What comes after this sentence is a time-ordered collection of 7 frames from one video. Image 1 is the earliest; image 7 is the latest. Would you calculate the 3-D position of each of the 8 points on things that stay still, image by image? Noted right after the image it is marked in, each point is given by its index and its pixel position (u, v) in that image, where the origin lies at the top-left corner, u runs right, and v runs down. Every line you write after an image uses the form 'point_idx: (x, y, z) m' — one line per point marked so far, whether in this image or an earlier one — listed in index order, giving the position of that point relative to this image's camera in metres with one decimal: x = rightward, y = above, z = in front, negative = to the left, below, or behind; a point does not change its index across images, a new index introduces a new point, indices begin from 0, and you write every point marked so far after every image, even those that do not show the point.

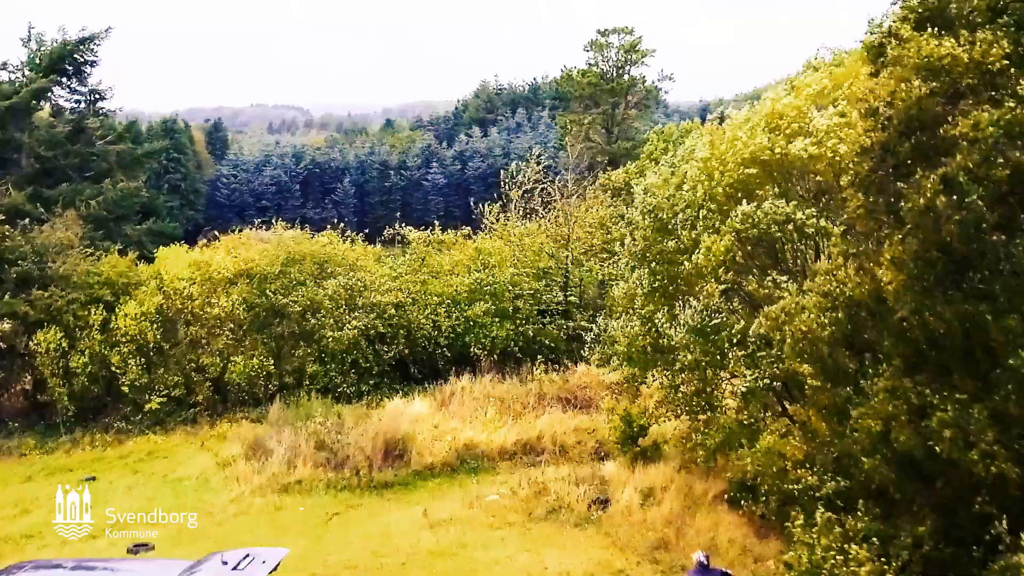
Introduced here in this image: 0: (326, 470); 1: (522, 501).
0: (-3.4, -3.3, +19.2) m
1: (+0.2, -3.5, +17.3) m
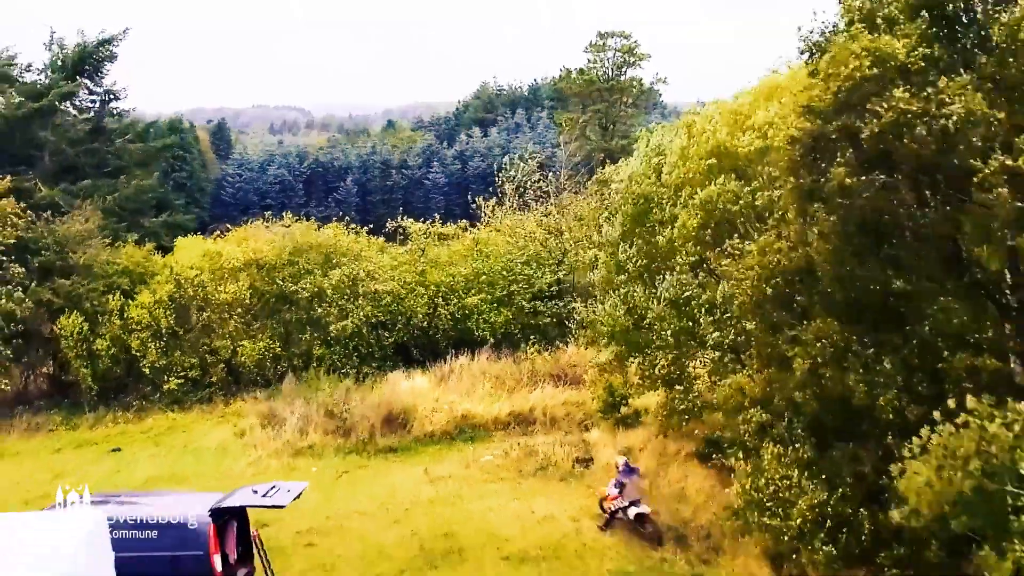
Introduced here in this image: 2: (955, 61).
0: (-3.6, -3.0, +20.9) m
1: (0.0, -3.2, +19.1) m
2: (+4.5, +2.5, +11.3) m
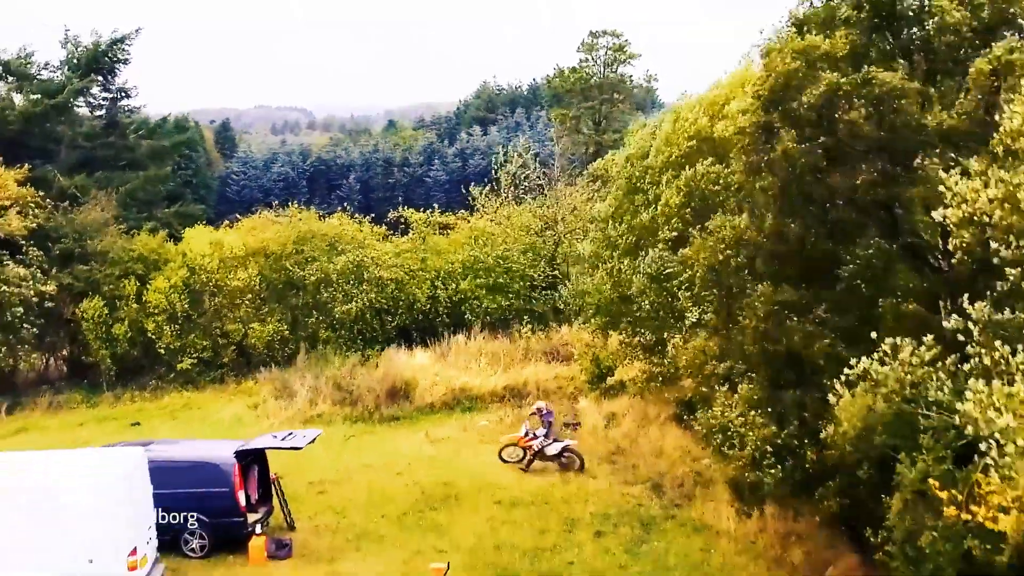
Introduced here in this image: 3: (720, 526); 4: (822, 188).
0: (-3.7, -2.6, +22.5) m
1: (-0.1, -2.7, +20.7) m
2: (+4.4, +2.9, +12.8) m
3: (+3.0, -3.4, +15.1) m
4: (+3.8, +1.3, +13.1) m
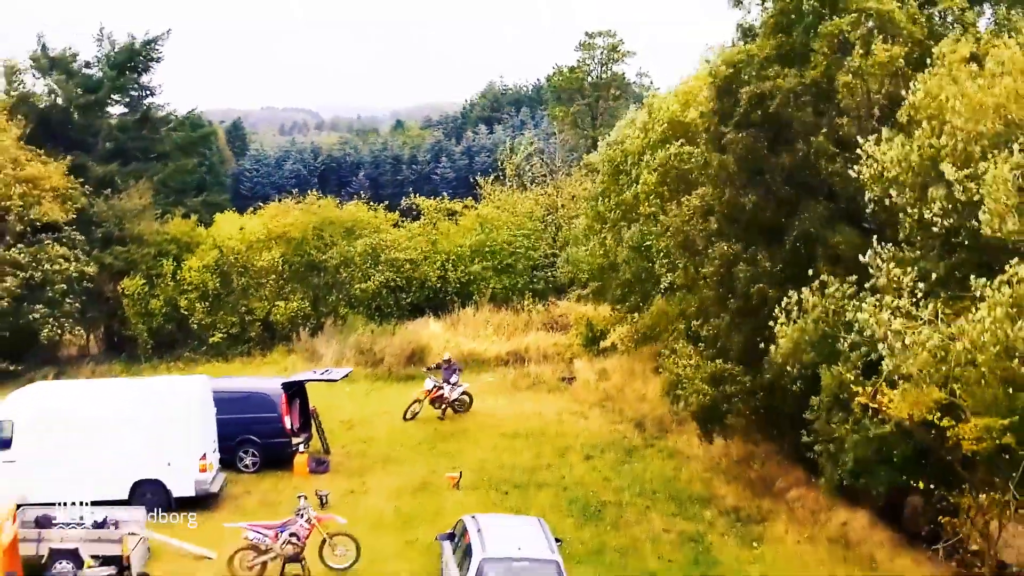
0: (-3.6, -1.9, +25.2) m
1: (0.0, -2.1, +23.3) m
2: (+4.4, +3.6, +15.5) m
3: (+3.1, -2.8, +17.7) m
4: (+3.8, +1.9, +15.7) m
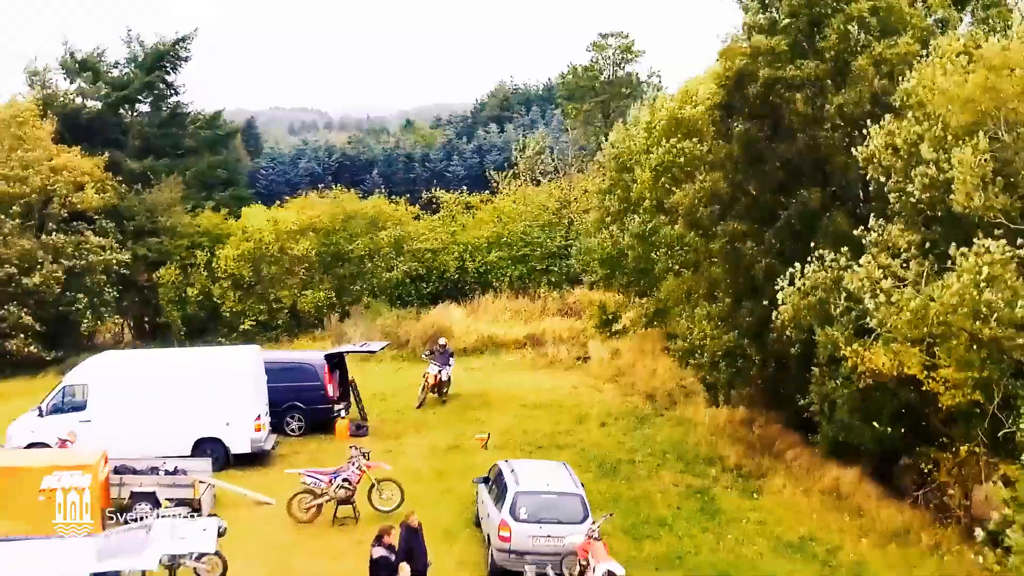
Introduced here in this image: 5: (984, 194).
0: (-3.1, -1.6, +26.8) m
1: (+0.4, -1.7, +24.9) m
2: (+4.8, +3.9, +17.0) m
3: (+3.5, -2.5, +19.2) m
4: (+4.2, +2.3, +17.2) m
5: (+5.5, +1.1, +12.4) m
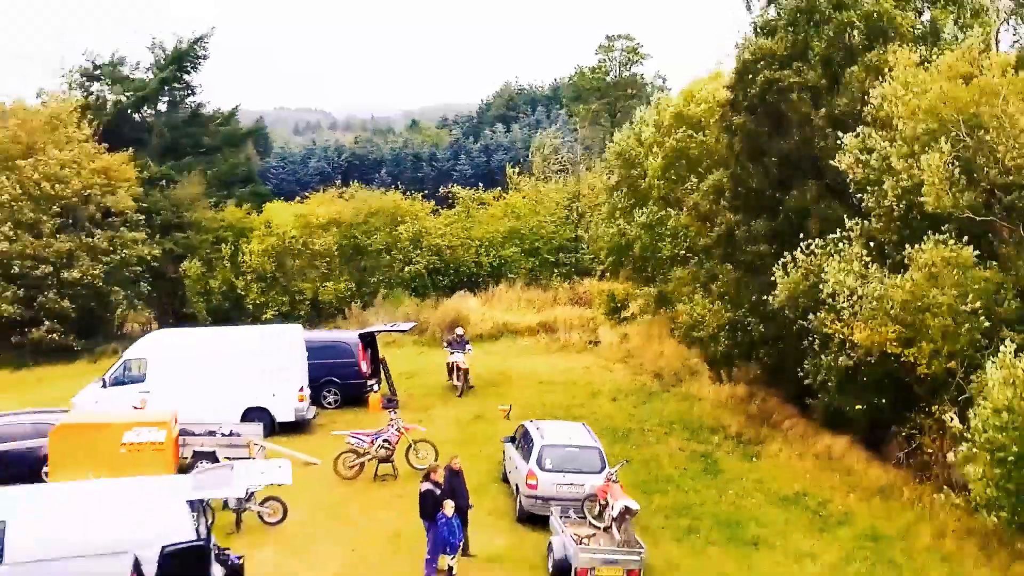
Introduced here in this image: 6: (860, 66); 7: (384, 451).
0: (-2.8, -1.3, +28.3) m
1: (+0.8, -1.4, +26.4) m
2: (+5.1, +4.2, +18.5) m
3: (+3.8, -2.2, +20.8) m
4: (+4.5, +2.5, +18.8) m
5: (+5.9, +1.4, +13.9) m
6: (+5.8, +3.7, +17.3) m
7: (-1.9, -2.4, +15.3) m
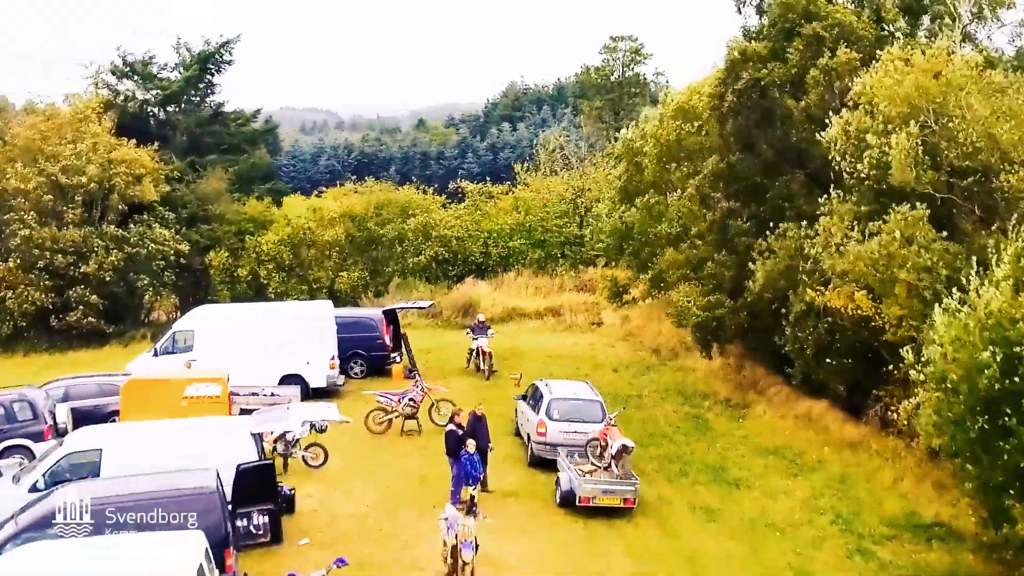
0: (-2.5, -0.9, +30.2) m
1: (+1.0, -1.0, +28.3) m
2: (+5.3, +4.6, +20.4) m
3: (+4.0, -1.8, +22.7) m
4: (+4.7, +3.0, +20.7) m
5: (+6.1, +1.8, +15.8) m
6: (+6.0, +4.2, +19.2) m
7: (-1.7, -2.0, +17.2) m
